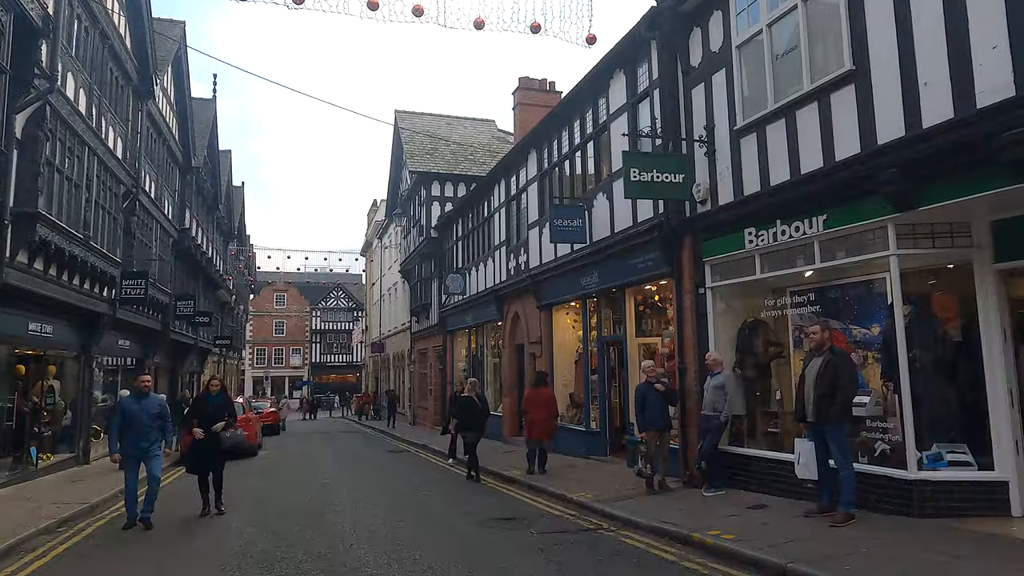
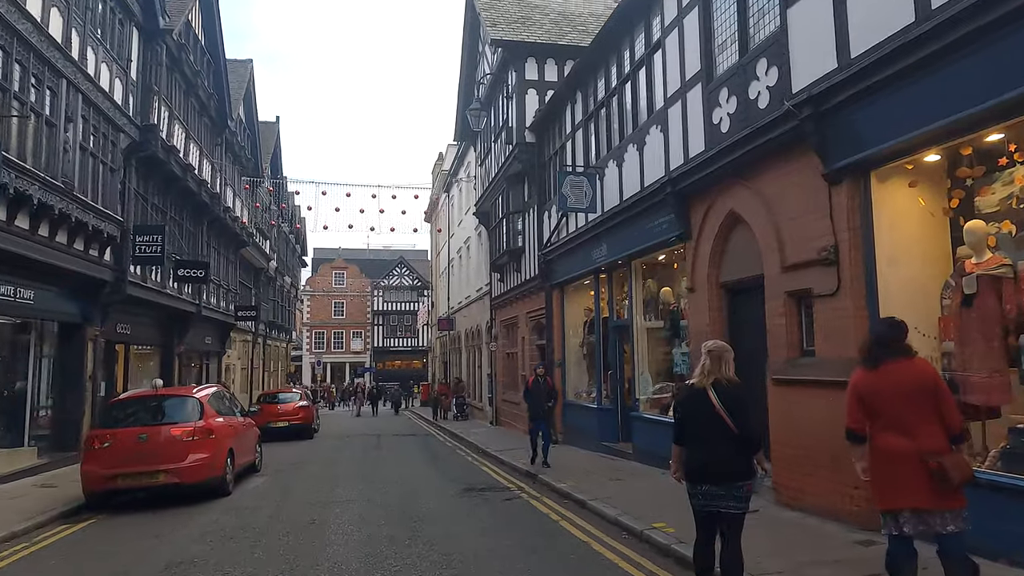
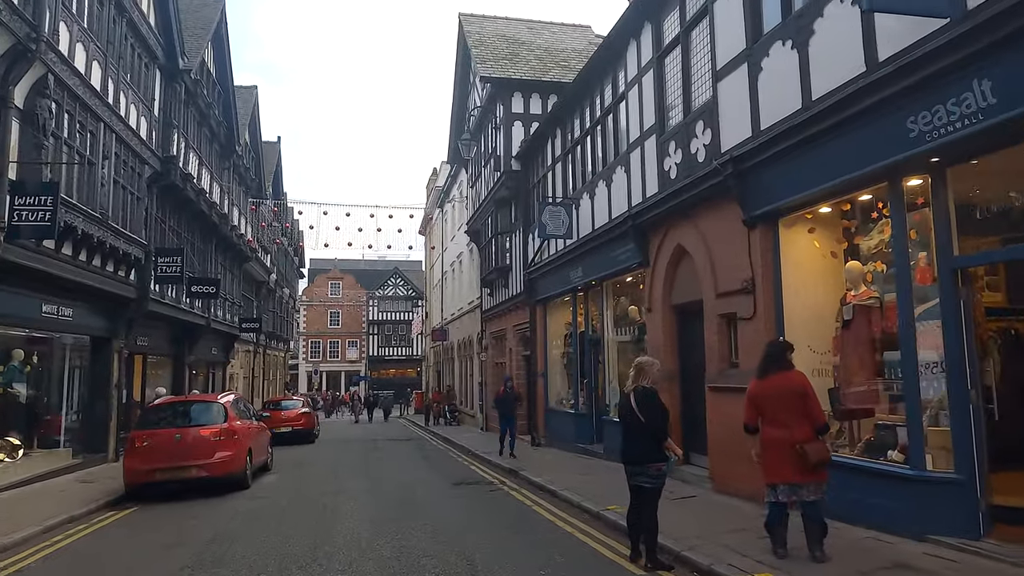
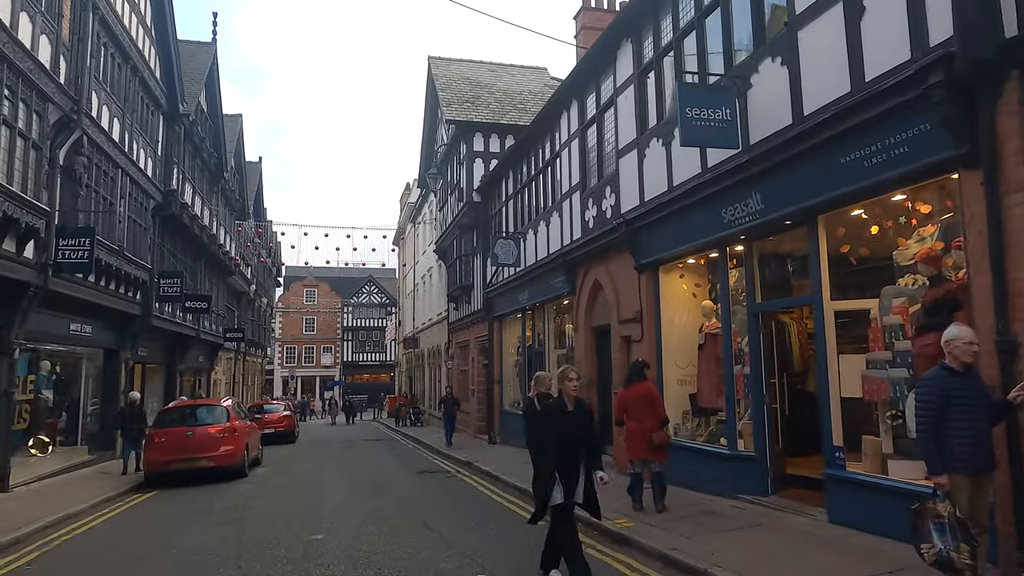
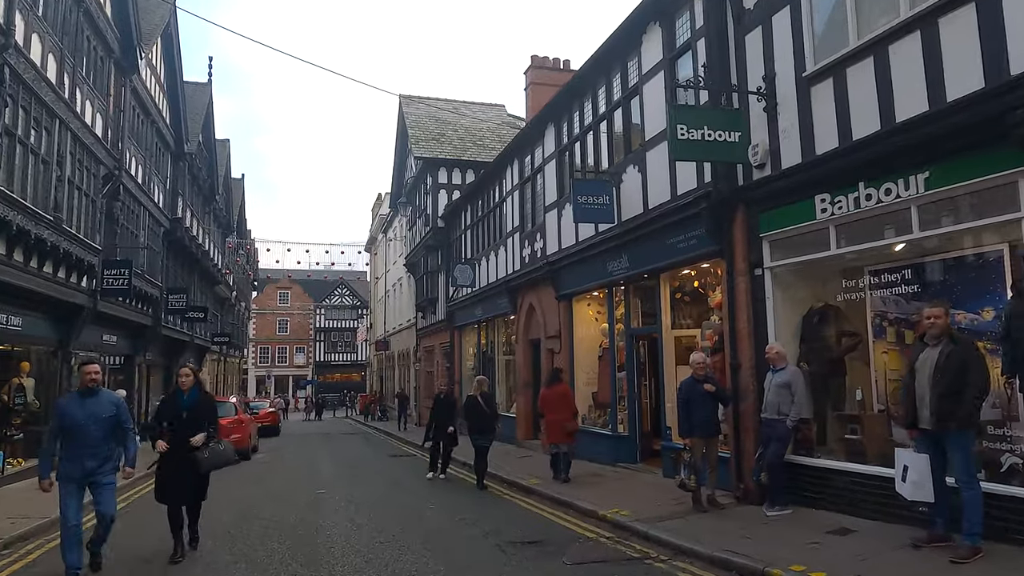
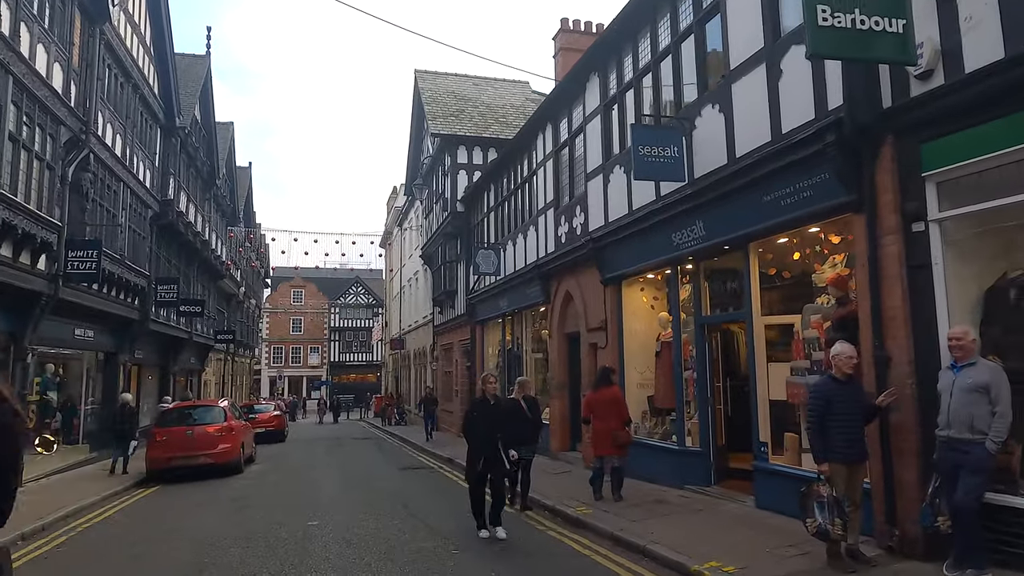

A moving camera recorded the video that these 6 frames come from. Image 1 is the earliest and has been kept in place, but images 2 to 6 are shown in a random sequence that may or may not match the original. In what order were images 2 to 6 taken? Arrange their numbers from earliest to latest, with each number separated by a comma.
5, 6, 4, 3, 2
